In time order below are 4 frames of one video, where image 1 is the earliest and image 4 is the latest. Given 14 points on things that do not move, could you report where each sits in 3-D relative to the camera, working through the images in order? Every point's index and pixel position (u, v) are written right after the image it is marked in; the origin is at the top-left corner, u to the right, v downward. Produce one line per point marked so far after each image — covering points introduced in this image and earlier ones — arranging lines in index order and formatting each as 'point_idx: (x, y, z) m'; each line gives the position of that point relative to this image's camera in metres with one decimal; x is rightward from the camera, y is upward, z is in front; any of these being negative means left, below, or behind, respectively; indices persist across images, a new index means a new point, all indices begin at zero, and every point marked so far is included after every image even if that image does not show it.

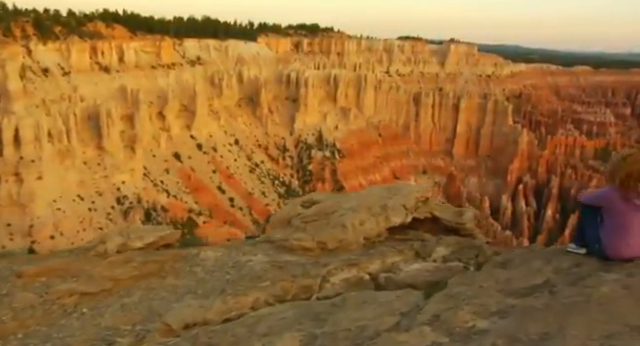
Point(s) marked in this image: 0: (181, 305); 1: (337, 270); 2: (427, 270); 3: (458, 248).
0: (-1.1, -1.0, +4.0) m
1: (+0.2, -0.9, +4.9) m
2: (+1.0, -0.9, +5.0) m
3: (+1.6, -0.9, +5.9) m
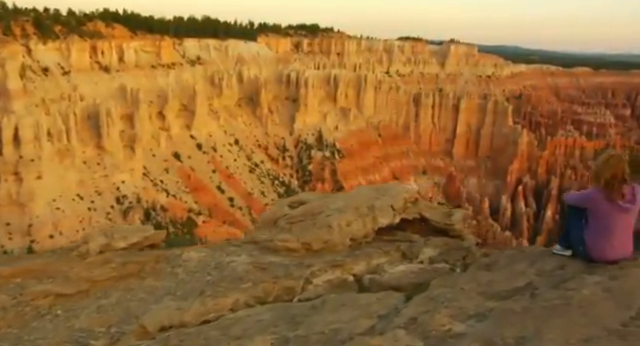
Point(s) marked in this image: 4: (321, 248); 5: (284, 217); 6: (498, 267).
0: (-1.2, -1.0, +4.0) m
1: (0.0, -0.9, +4.9) m
2: (+0.9, -0.9, +4.9) m
3: (+1.4, -0.9, +5.9) m
4: (0.0, -0.8, +5.4) m
5: (-0.4, -0.5, +6.0) m
6: (+1.5, -0.8, +4.4) m
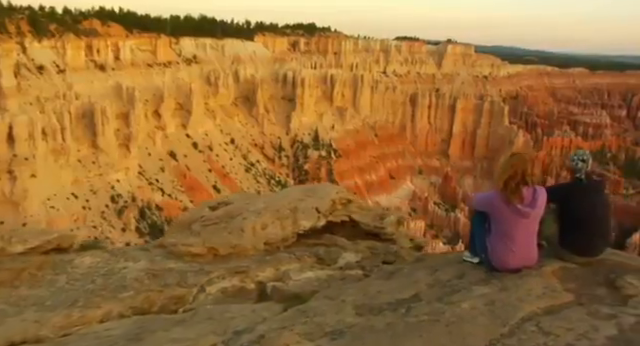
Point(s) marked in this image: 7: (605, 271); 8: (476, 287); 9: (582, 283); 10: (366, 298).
0: (-2.1, -1.0, +3.6) m
1: (-0.9, -0.9, +4.5) m
2: (0.0, -1.0, +4.6) m
3: (+0.5, -0.9, +5.6) m
4: (-0.9, -0.8, +5.1) m
5: (-1.3, -0.5, +5.7) m
6: (+0.6, -0.8, +4.1) m
7: (+2.2, -0.8, +3.9) m
8: (+1.1, -0.8, +3.4) m
9: (+1.9, -0.8, +3.6) m
10: (+0.3, -0.8, +3.5) m
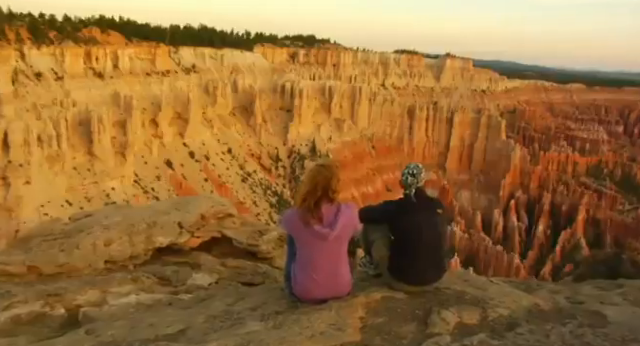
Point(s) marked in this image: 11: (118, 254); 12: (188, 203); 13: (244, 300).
0: (-3.6, -1.1, +3.1) m
1: (-2.3, -1.0, +4.0) m
2: (-1.5, -1.0, +4.0) m
3: (-0.9, -1.0, +5.0) m
4: (-2.3, -0.9, +4.6) m
5: (-2.8, -0.6, +5.2) m
6: (-0.8, -0.9, +3.6) m
7: (+0.8, -0.9, +3.4) m
8: (-0.4, -0.8, +2.9) m
9: (+0.4, -0.9, +3.1) m
10: (-1.1, -0.9, +2.9) m
11: (-1.9, -0.8, +4.9) m
12: (-1.5, -0.3, +5.9) m
13: (-0.5, -0.9, +3.5) m
